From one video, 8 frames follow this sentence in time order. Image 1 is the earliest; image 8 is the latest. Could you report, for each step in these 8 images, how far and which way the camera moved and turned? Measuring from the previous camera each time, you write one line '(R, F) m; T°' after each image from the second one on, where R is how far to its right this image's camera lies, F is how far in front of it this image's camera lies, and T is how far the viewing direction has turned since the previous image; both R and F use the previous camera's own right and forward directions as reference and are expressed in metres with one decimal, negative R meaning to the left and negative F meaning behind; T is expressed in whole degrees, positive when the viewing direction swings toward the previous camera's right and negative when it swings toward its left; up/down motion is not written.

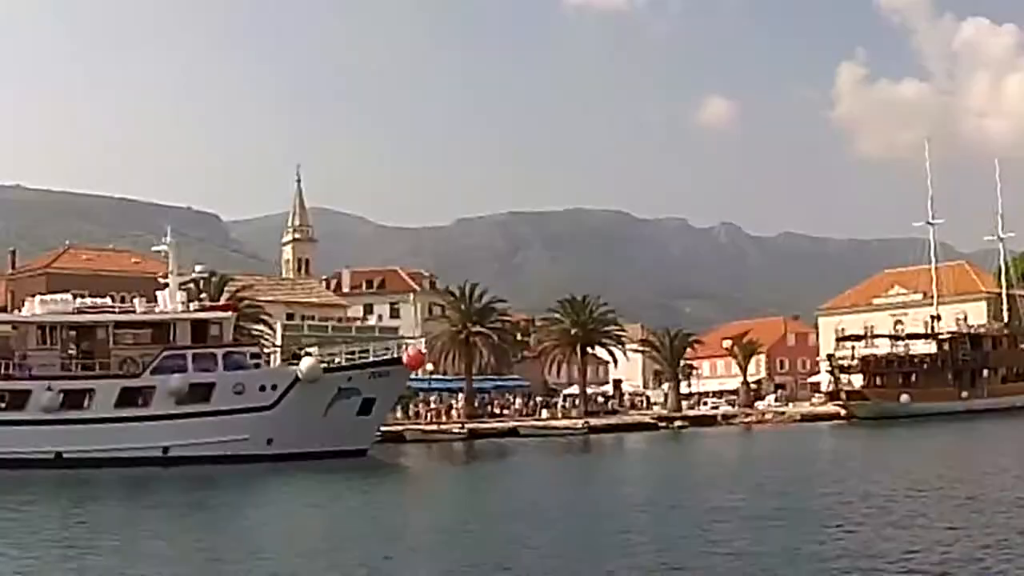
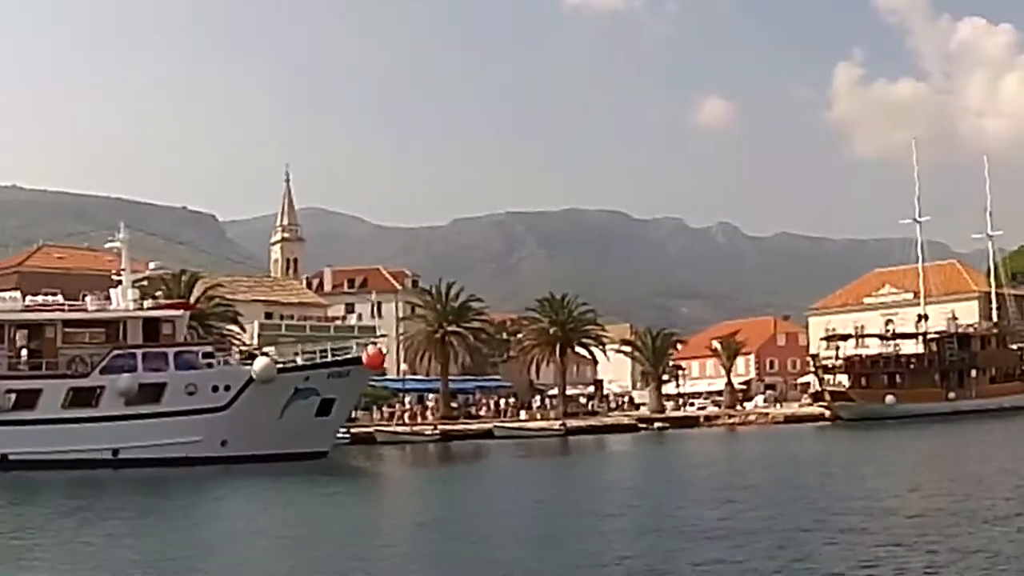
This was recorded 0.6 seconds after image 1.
(+1.5, +1.6) m; 0°
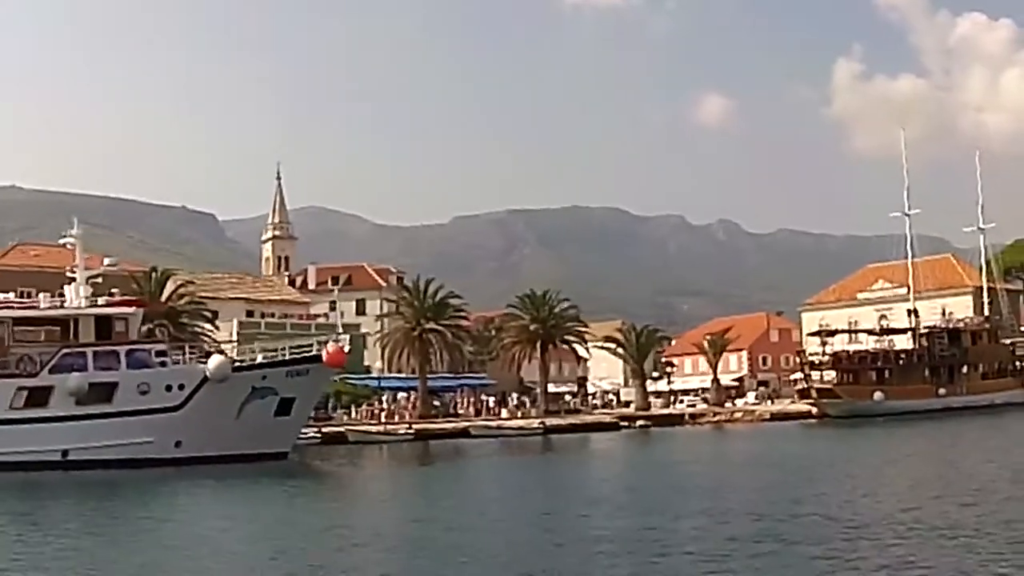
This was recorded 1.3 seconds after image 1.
(+1.5, +1.6) m; 0°
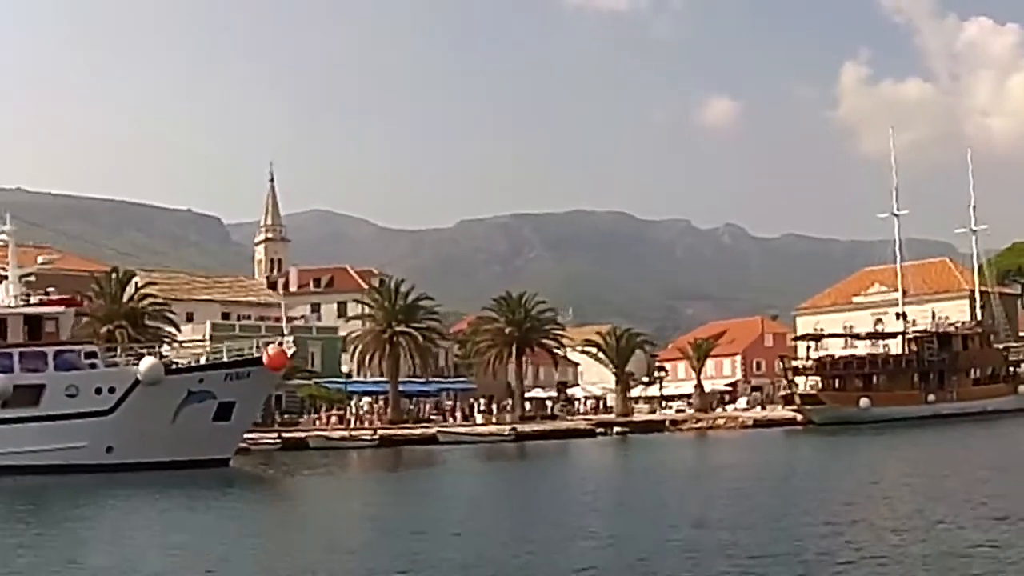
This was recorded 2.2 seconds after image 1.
(+2.2, +2.3) m; -1°
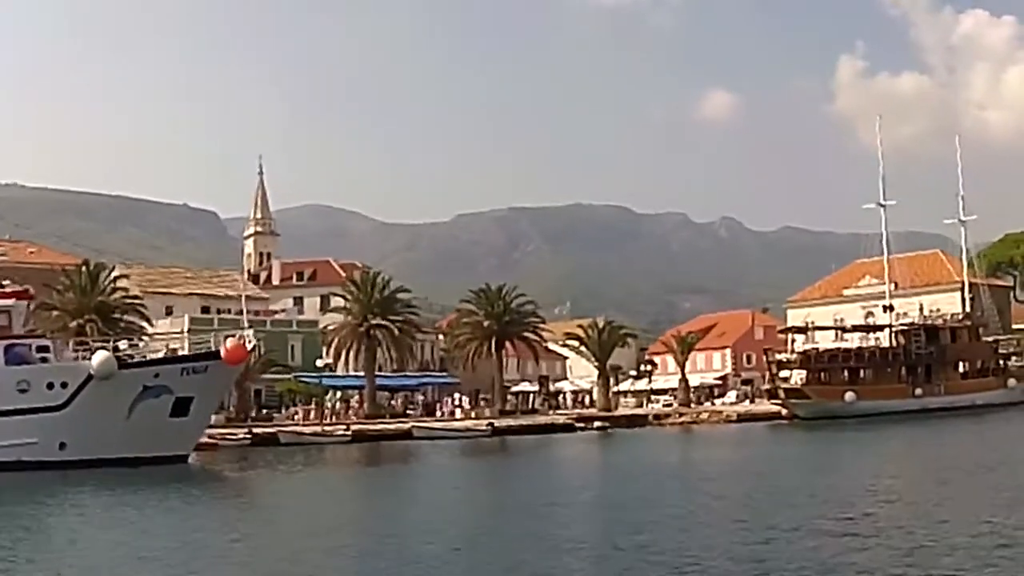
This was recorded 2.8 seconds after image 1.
(+1.3, +1.3) m; 0°
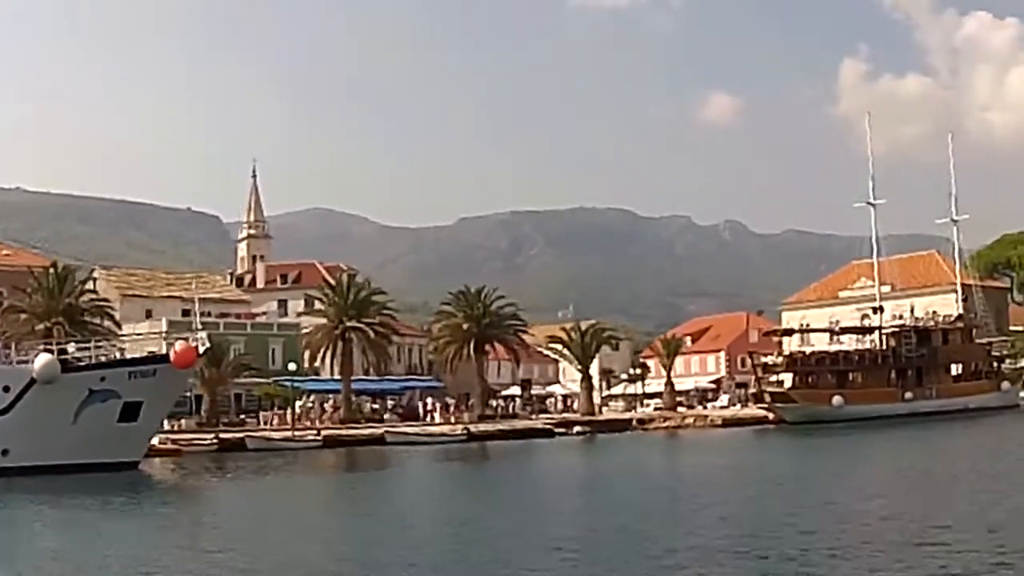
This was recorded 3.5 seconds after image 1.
(+1.7, +1.6) m; 0°
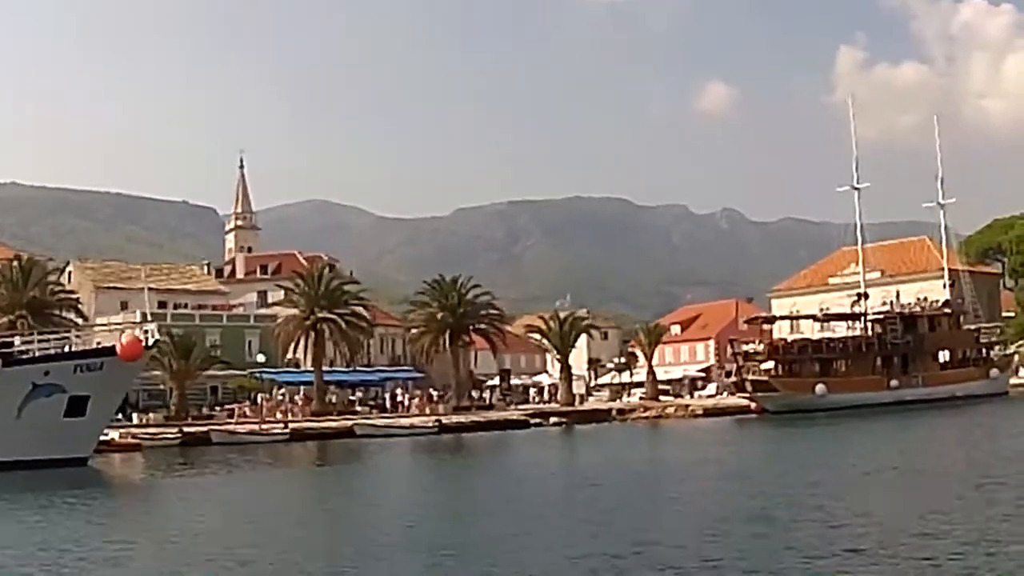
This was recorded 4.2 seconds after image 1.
(+1.4, +1.5) m; 0°
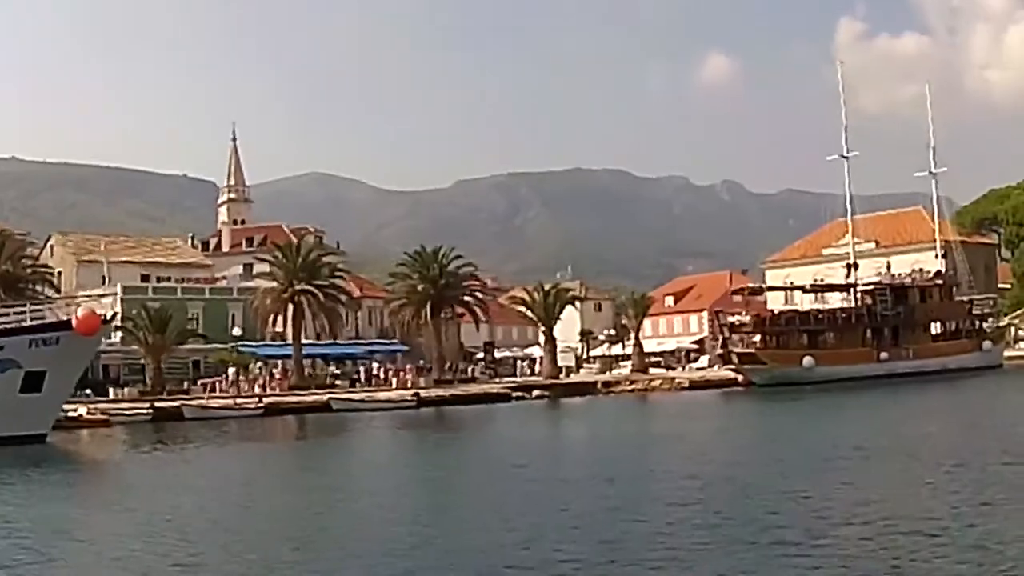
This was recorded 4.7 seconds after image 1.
(+1.2, +1.2) m; 0°
